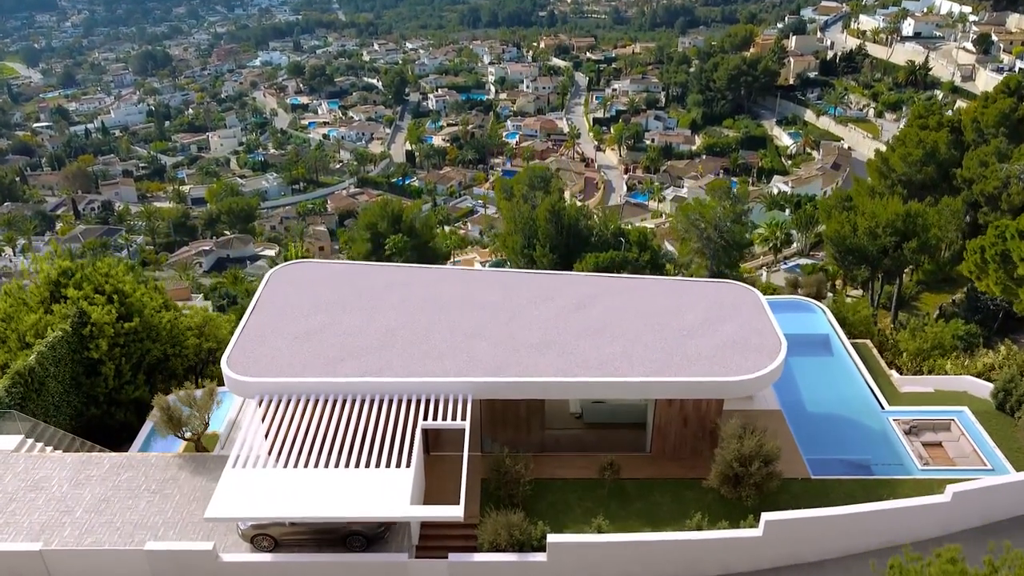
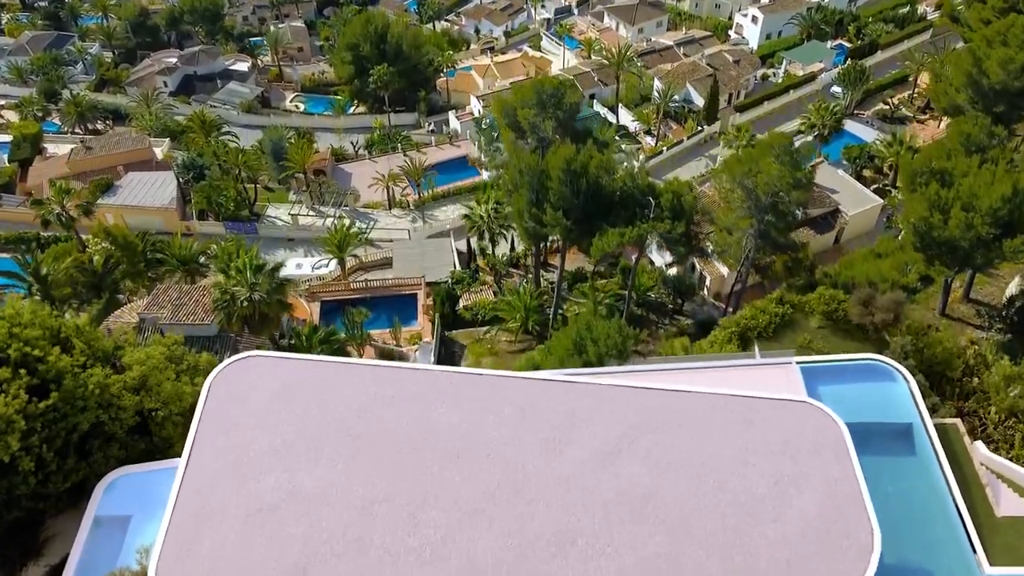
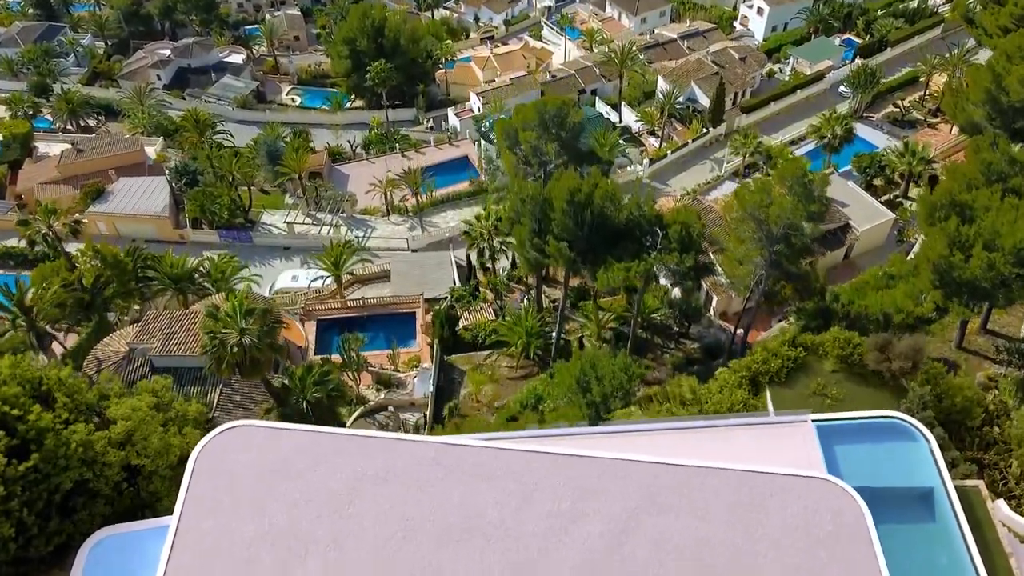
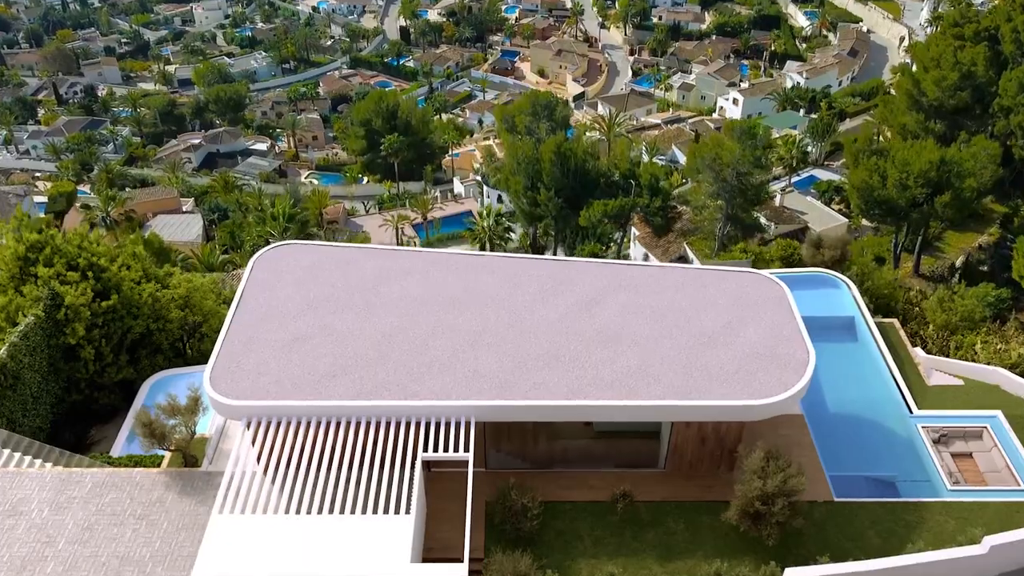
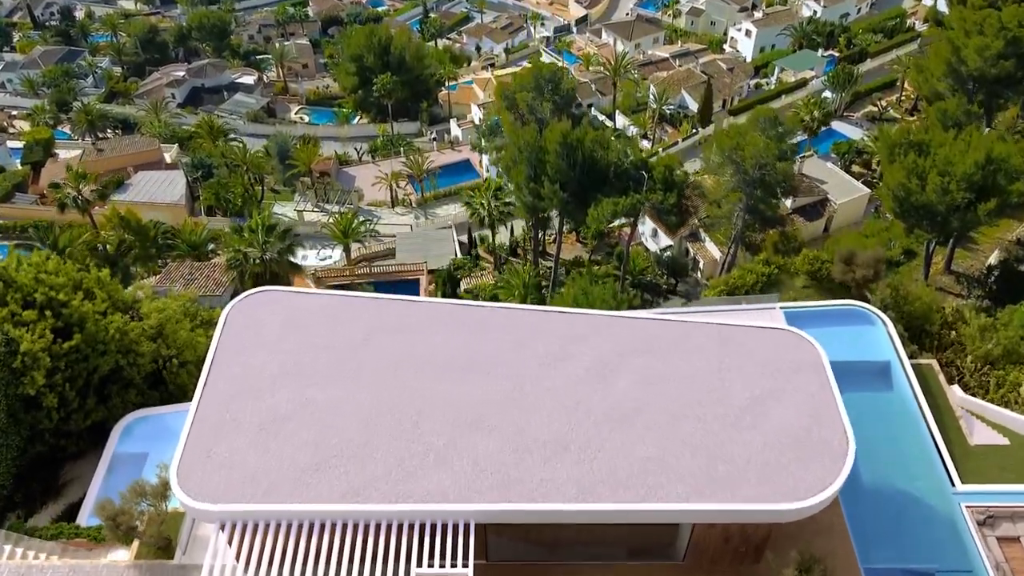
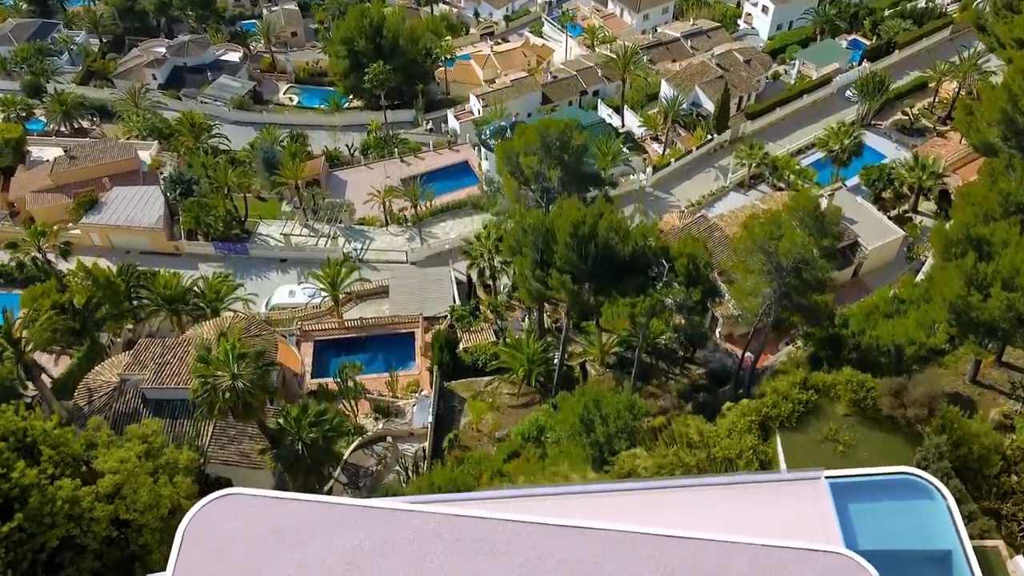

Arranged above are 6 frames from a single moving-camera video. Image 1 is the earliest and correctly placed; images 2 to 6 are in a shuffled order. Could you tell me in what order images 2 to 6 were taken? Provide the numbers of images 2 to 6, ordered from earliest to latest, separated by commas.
4, 5, 2, 3, 6
